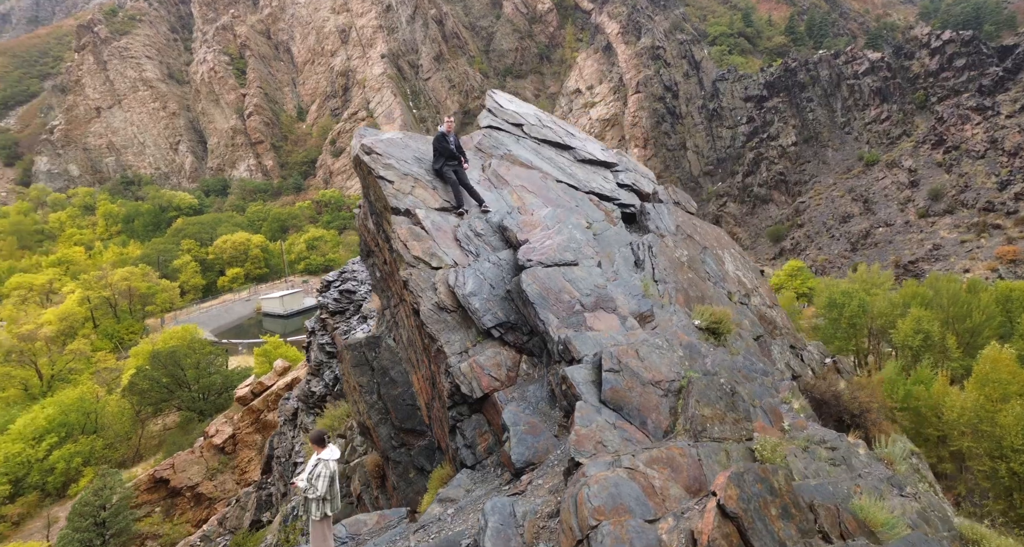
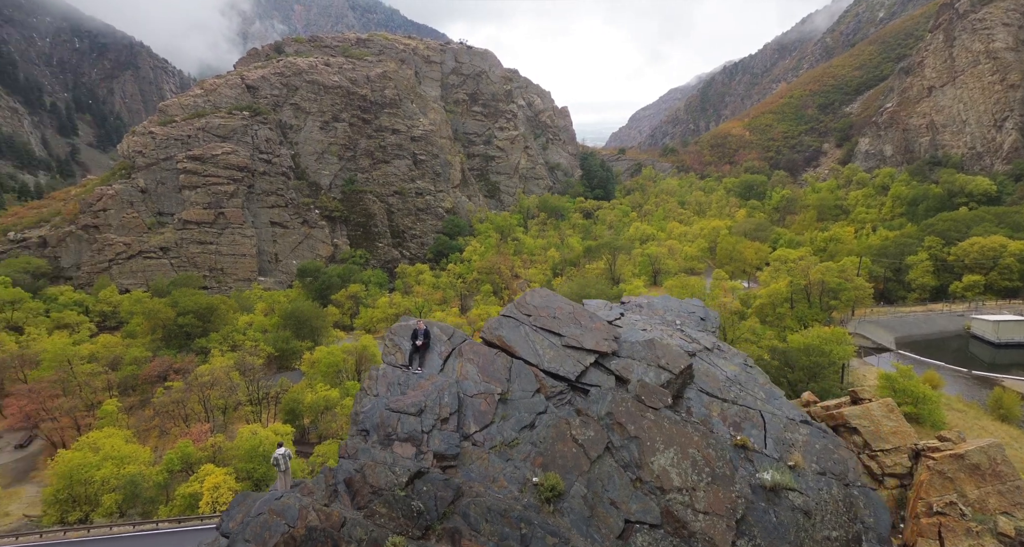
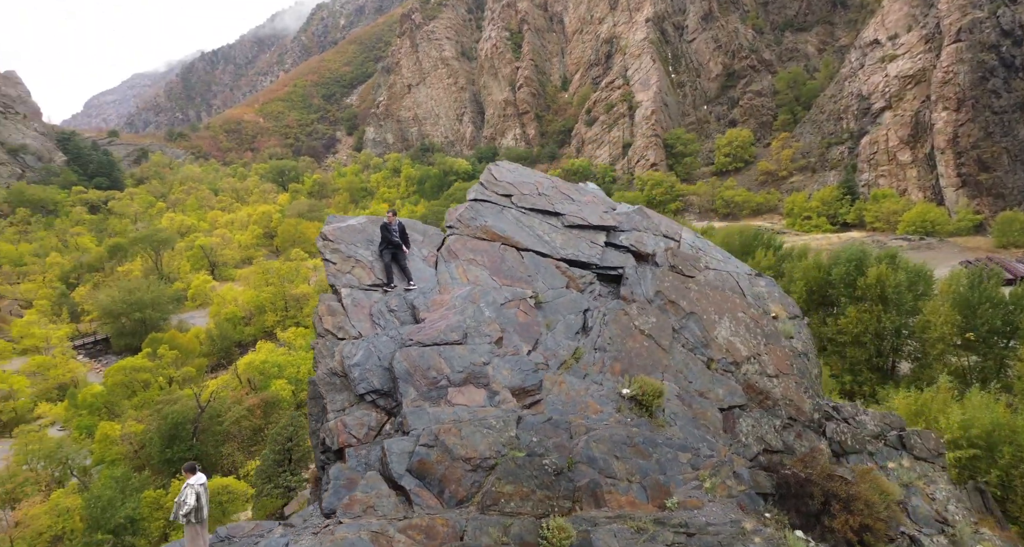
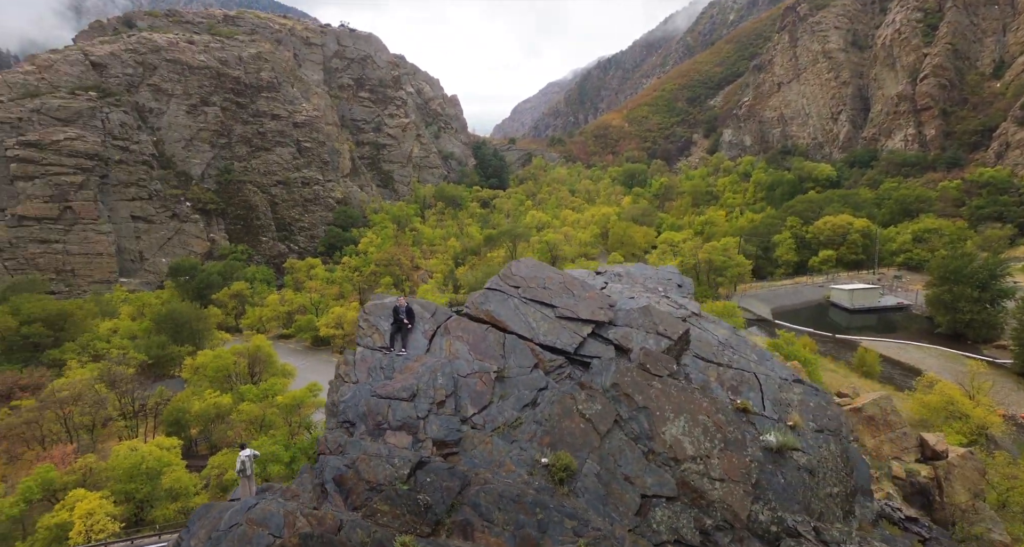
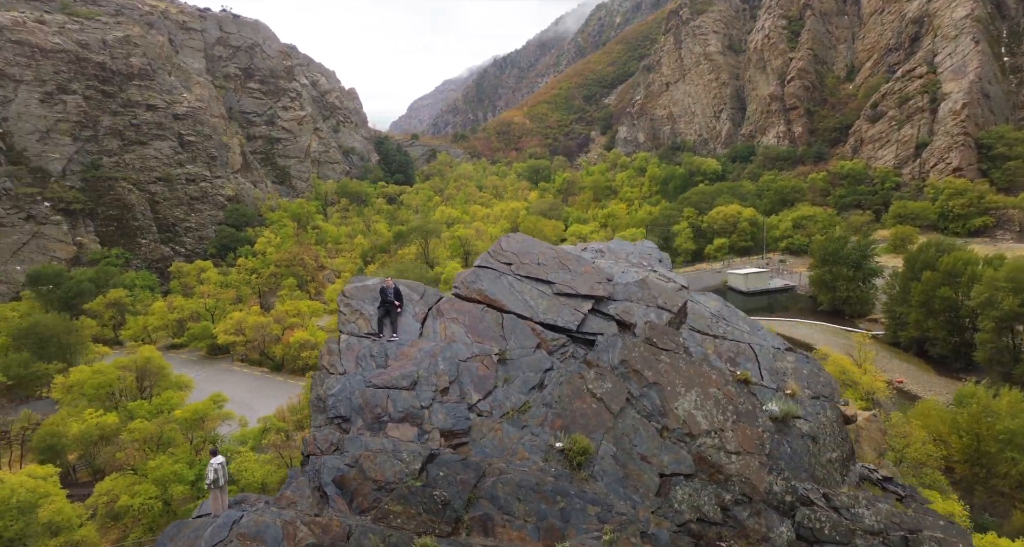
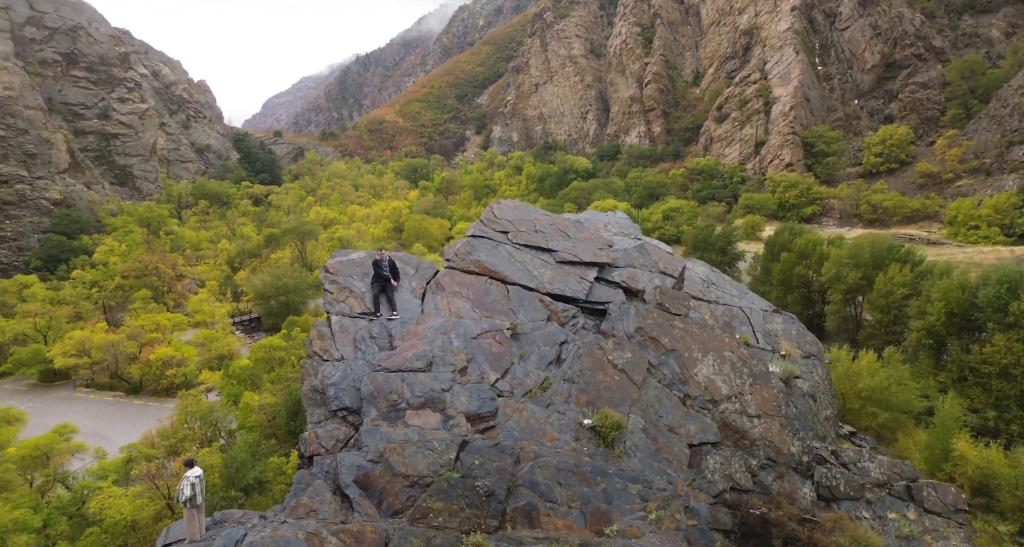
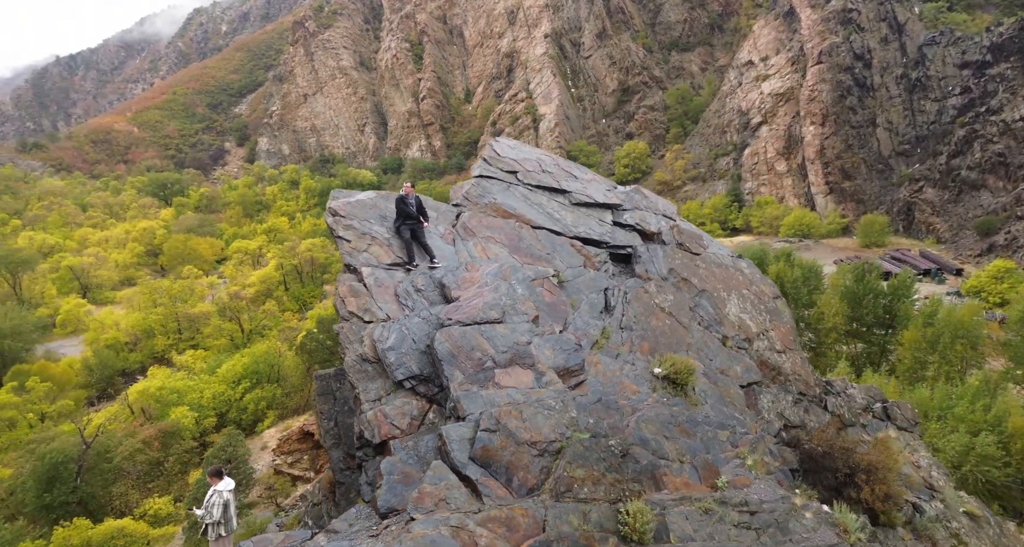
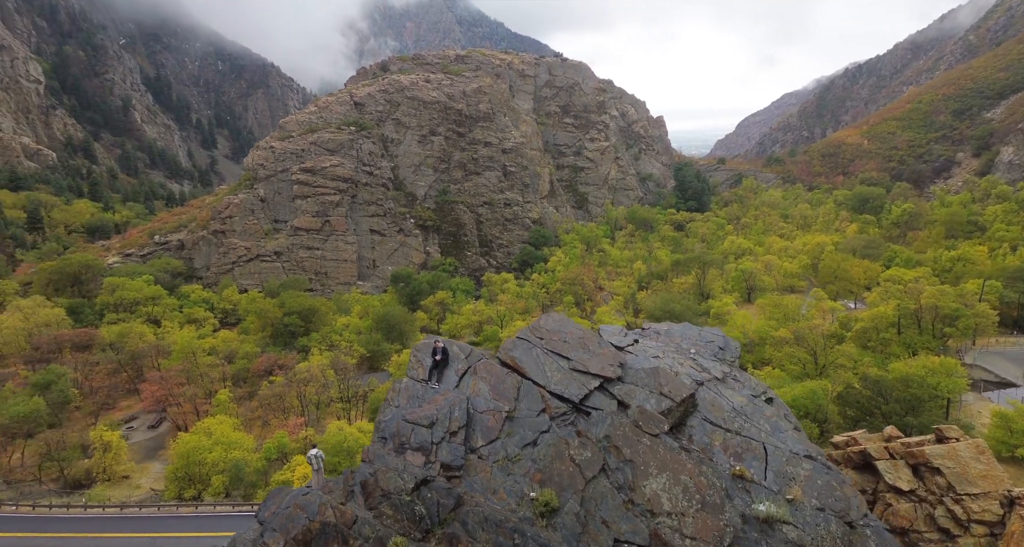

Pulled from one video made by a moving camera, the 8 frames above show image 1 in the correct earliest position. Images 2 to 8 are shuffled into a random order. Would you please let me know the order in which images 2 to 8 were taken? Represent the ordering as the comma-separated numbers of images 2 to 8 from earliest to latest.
7, 3, 6, 5, 4, 2, 8
